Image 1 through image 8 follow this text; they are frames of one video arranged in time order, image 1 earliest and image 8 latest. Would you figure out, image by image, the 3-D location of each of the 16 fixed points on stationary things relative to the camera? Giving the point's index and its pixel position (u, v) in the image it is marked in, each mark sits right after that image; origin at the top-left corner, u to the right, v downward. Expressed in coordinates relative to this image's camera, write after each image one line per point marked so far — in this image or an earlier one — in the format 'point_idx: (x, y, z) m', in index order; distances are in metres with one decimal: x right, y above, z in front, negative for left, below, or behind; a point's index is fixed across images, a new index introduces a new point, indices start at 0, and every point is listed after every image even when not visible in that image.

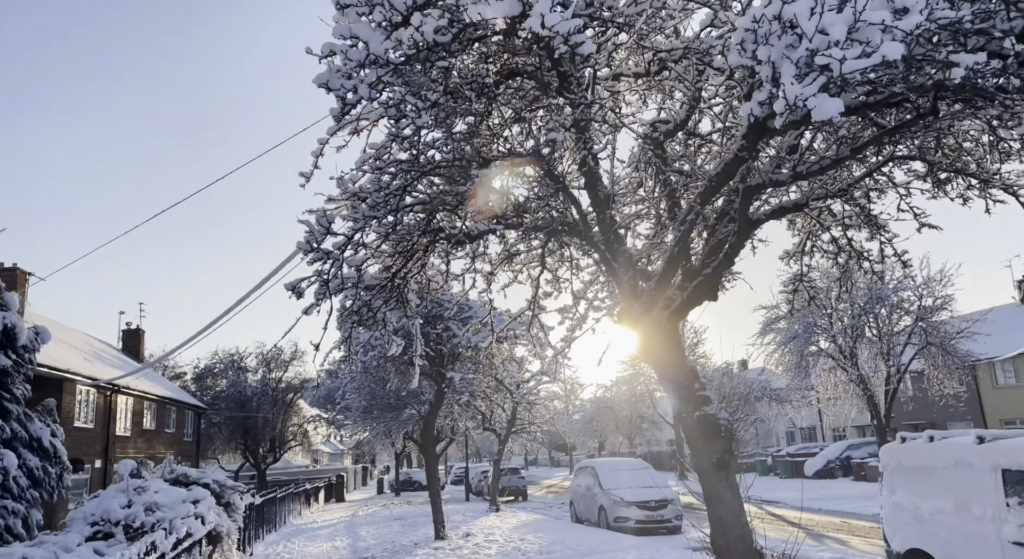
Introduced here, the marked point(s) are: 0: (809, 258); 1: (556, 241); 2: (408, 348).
0: (+4.1, +0.3, +9.5) m
1: (+0.6, +0.5, +8.9) m
2: (-2.6, -1.7, +17.1) m
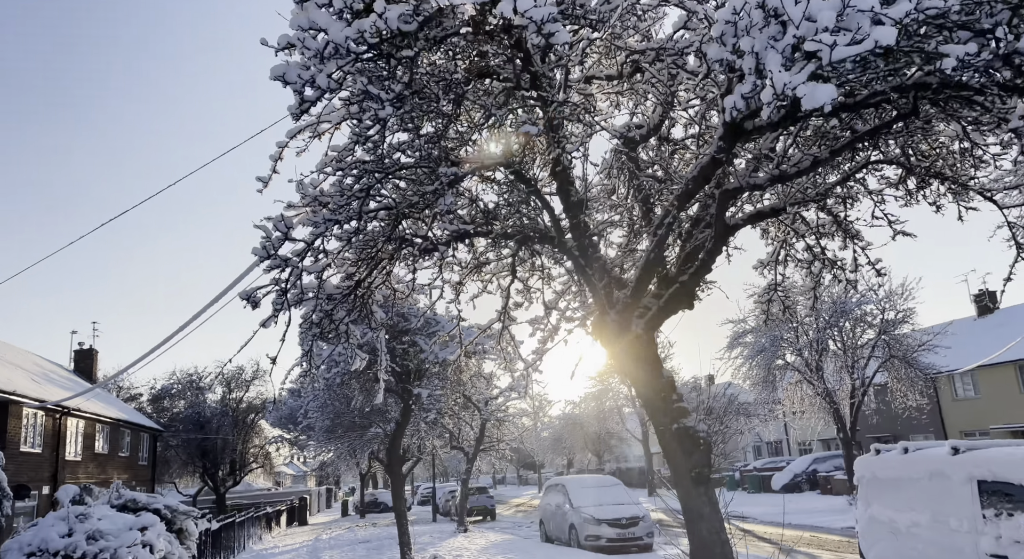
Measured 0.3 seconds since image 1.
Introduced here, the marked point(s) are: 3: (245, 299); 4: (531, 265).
0: (+3.7, +0.2, +9.4) m
1: (+0.2, +0.3, +8.6) m
2: (-3.4, -2.1, +16.6) m
3: (-2.5, -0.2, +6.4) m
4: (+0.2, +0.2, +8.7) m
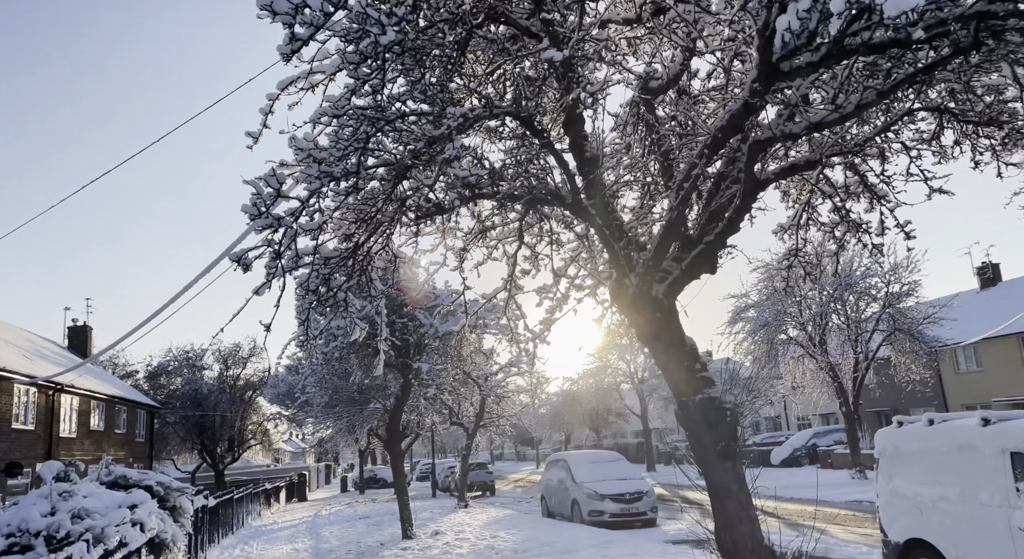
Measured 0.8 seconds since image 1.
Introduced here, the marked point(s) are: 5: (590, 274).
0: (+3.8, +0.6, +8.9) m
1: (+0.3, +0.8, +8.1) m
2: (-3.3, -1.4, +16.2) m
3: (-2.4, +0.2, +5.9) m
4: (+0.3, +0.6, +8.2) m
5: (+1.0, +0.1, +8.6) m
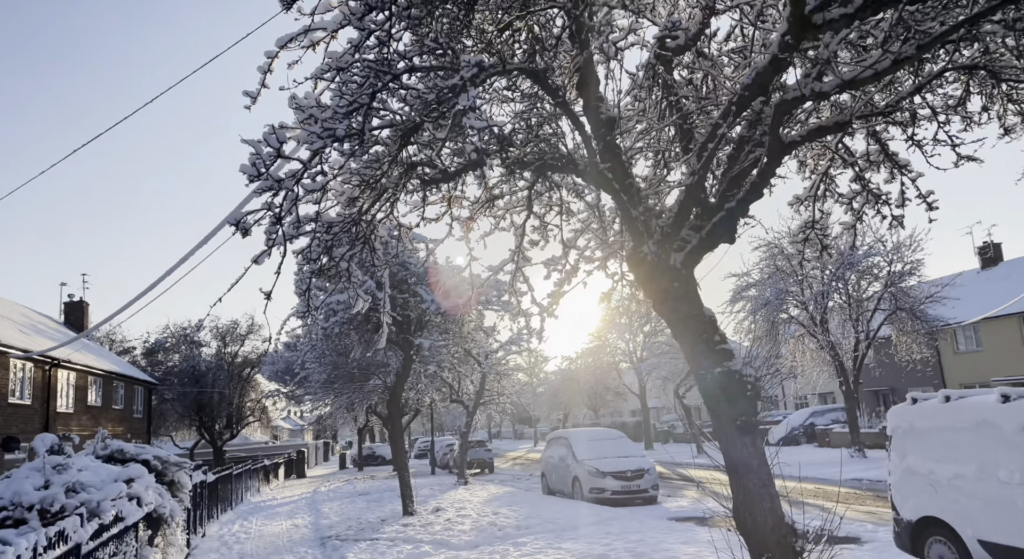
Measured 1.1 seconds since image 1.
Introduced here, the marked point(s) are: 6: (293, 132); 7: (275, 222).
0: (+3.9, +1.0, +8.6) m
1: (+0.4, +1.1, +7.8) m
2: (-3.3, -0.8, +15.9) m
3: (-2.3, +0.5, +5.6) m
4: (+0.4, +0.9, +7.9) m
5: (+1.1, +0.4, +8.3) m
6: (-1.9, +1.3, +5.9) m
7: (-2.2, +0.5, +6.2) m
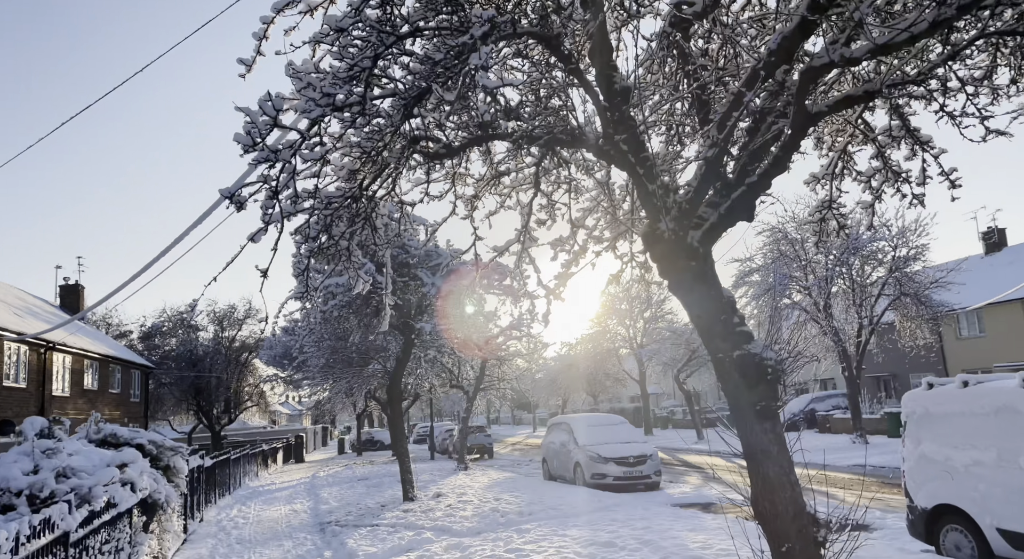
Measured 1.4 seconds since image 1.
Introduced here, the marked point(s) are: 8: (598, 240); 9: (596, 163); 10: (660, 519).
0: (+4.0, +1.2, +8.3) m
1: (+0.4, +1.3, +7.5) m
2: (-3.2, -0.4, +15.7) m
3: (-2.2, +0.6, +5.3) m
4: (+0.5, +1.1, +7.6) m
5: (+1.1, +0.7, +8.0) m
6: (-1.8, +1.5, +5.6) m
7: (-2.1, +0.7, +5.9) m
8: (+1.0, +0.5, +8.0) m
9: (+0.9, +1.3, +7.4) m
10: (+2.4, -3.9, +11.3) m
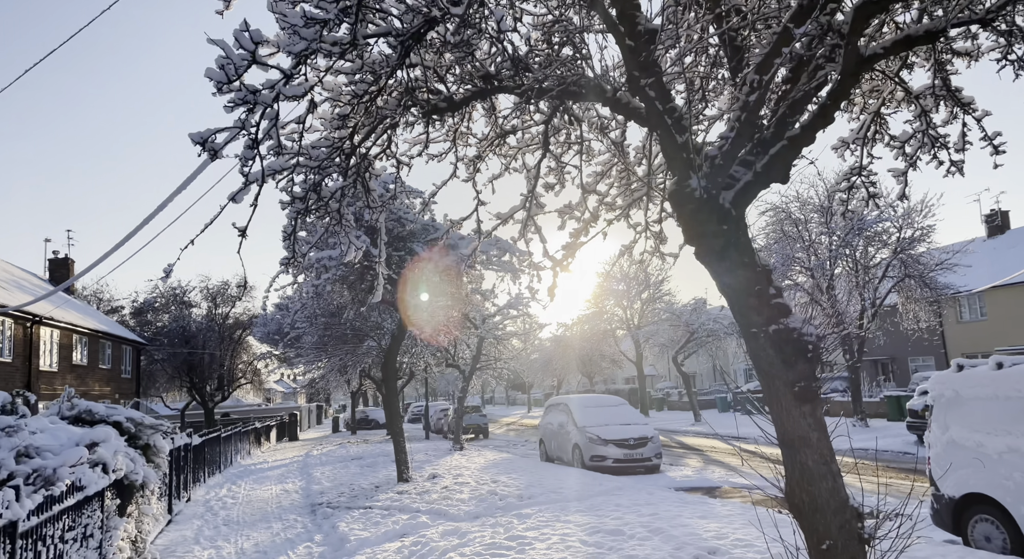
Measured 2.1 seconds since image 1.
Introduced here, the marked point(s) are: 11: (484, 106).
0: (+4.0, +1.5, +7.7) m
1: (+0.5, +1.6, +6.9) m
2: (-3.2, +0.2, +15.0) m
3: (-2.1, +0.9, +4.7) m
4: (+0.6, +1.5, +7.0) m
5: (+1.2, +1.0, +7.4) m
6: (-1.7, +1.8, +5.0) m
7: (-2.0, +1.0, +5.2) m
8: (+1.1, +0.8, +7.4) m
9: (+1.0, +1.6, +6.8) m
10: (+2.4, -3.5, +10.8) m
11: (-0.3, +1.7, +6.7) m
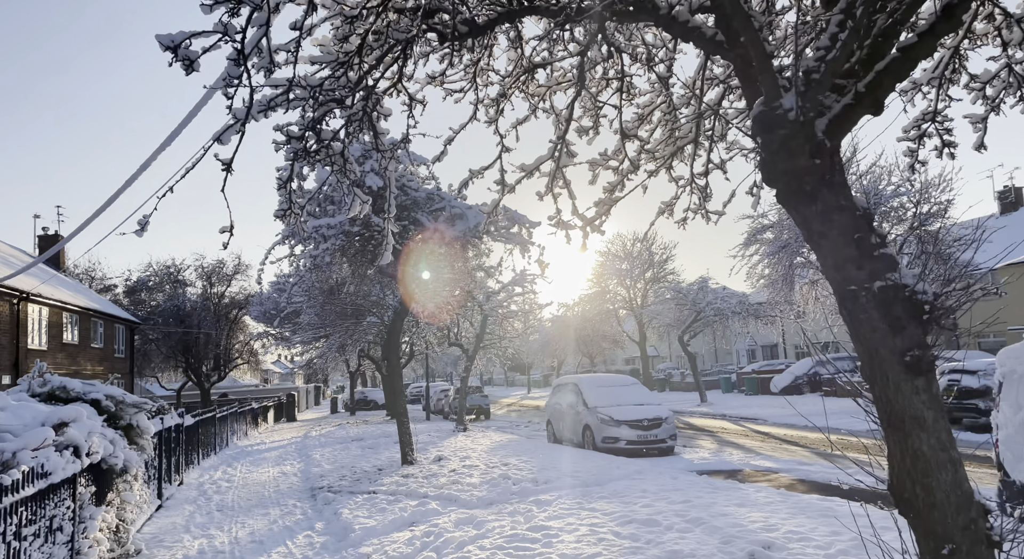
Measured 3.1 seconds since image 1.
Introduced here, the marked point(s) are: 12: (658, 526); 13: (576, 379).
0: (+4.3, +1.9, +6.8) m
1: (+0.8, +2.0, +5.9) m
2: (-3.0, +0.8, +14.1) m
3: (-1.9, +1.2, +3.8) m
4: (+0.8, +1.8, +6.1) m
5: (+1.5, +1.4, +6.5) m
6: (-1.5, +2.1, +4.0) m
7: (-1.7, +1.3, +4.3) m
8: (+1.3, +1.2, +6.5) m
9: (+1.2, +1.9, +5.8) m
10: (+2.7, -3.1, +10.0) m
11: (0.0, +2.1, +5.8) m
12: (+1.5, -2.6, +7.3) m
13: (+1.9, -2.9, +19.9) m
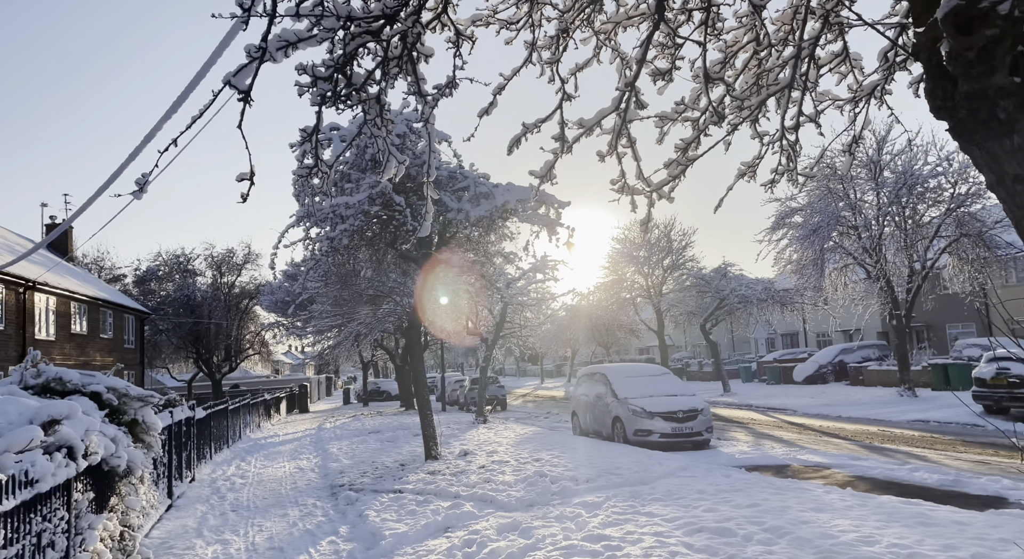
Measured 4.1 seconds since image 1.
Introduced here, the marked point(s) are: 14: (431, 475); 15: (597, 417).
0: (+4.8, +2.1, +5.8) m
1: (+1.3, +2.2, +5.0) m
2: (-2.4, +1.1, +13.2) m
3: (-1.4, +1.4, +2.9) m
4: (+1.3, +2.1, +5.1) m
5: (+1.9, +1.6, +5.5) m
6: (-1.0, +2.3, +3.1) m
7: (-1.3, +1.5, +3.4) m
8: (+1.8, +1.4, +5.5) m
9: (+1.7, +2.2, +4.9) m
10: (+3.2, -2.8, +9.1) m
11: (+0.5, +2.3, +4.8) m
12: (+2.1, -2.4, +6.3) m
13: (+2.5, -2.5, +19.0) m
14: (-1.4, -3.3, +11.6) m
15: (+2.3, -3.6, +18.1) m
